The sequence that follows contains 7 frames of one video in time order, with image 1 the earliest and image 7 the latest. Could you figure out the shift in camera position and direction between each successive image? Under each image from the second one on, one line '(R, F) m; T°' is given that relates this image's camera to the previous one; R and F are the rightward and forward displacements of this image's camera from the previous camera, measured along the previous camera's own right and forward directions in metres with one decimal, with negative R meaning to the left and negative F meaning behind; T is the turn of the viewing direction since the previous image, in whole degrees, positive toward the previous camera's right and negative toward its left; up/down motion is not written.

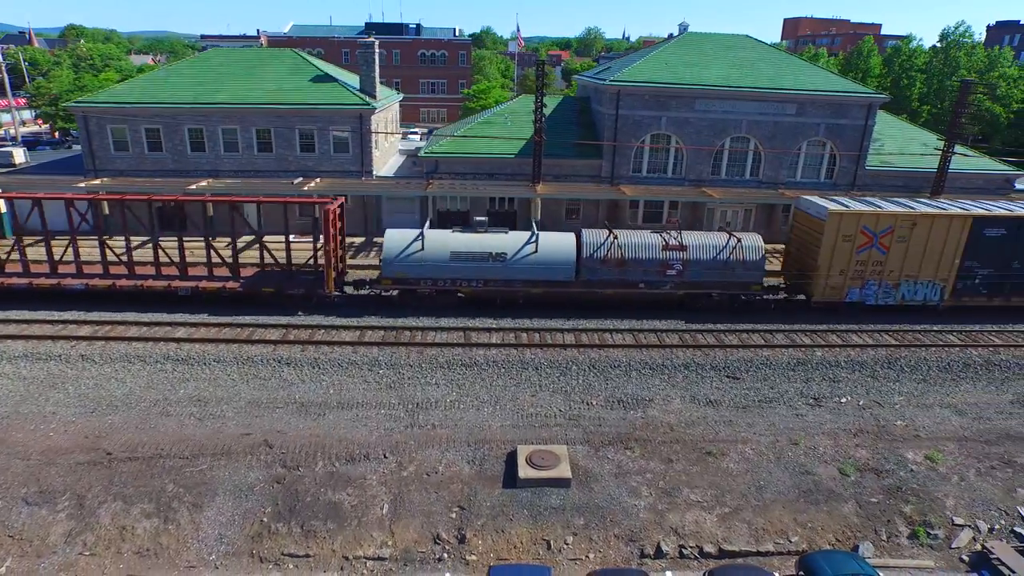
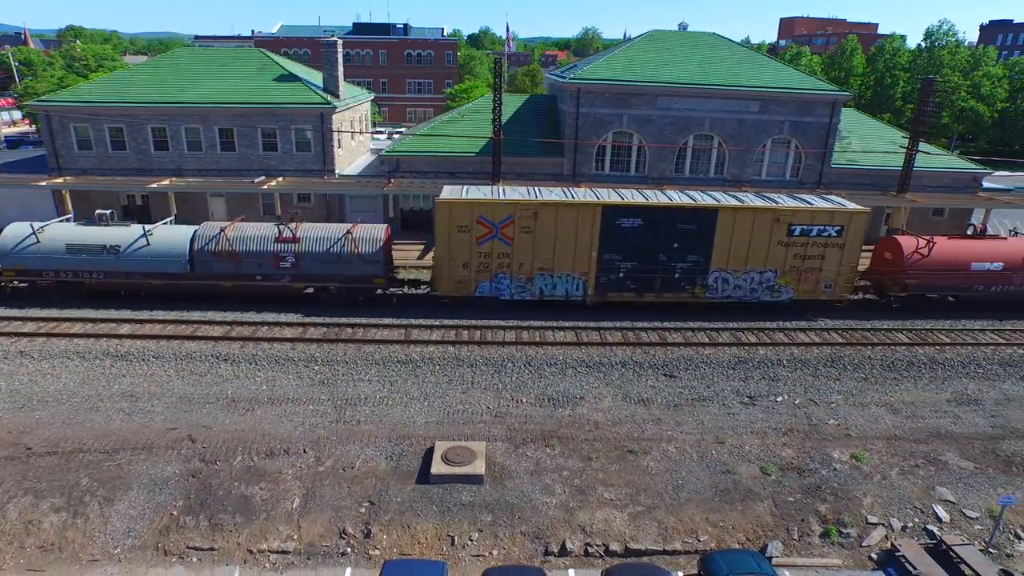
(+1.6, 0.0) m; -1°
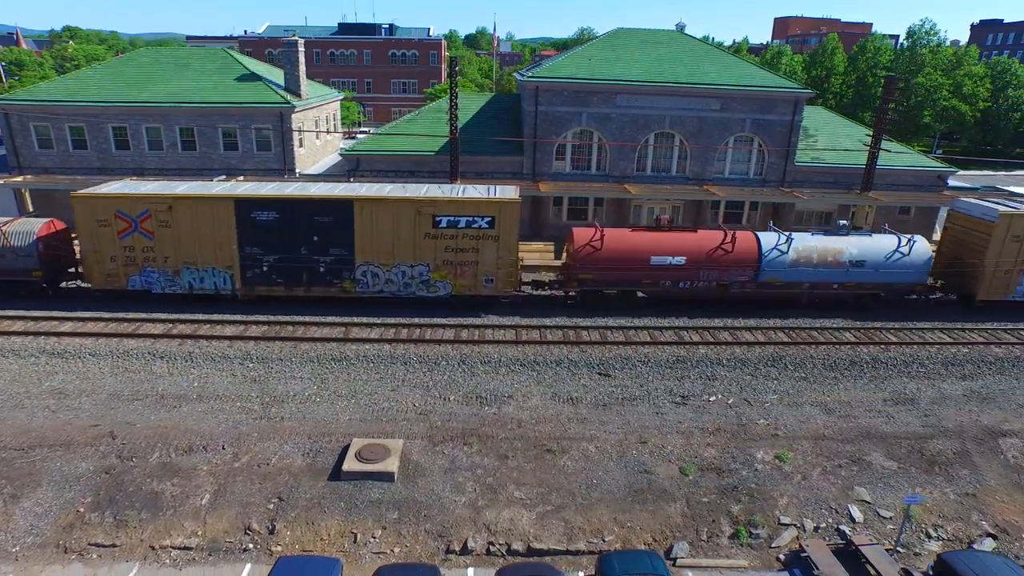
(+1.7, 0.0) m; -1°
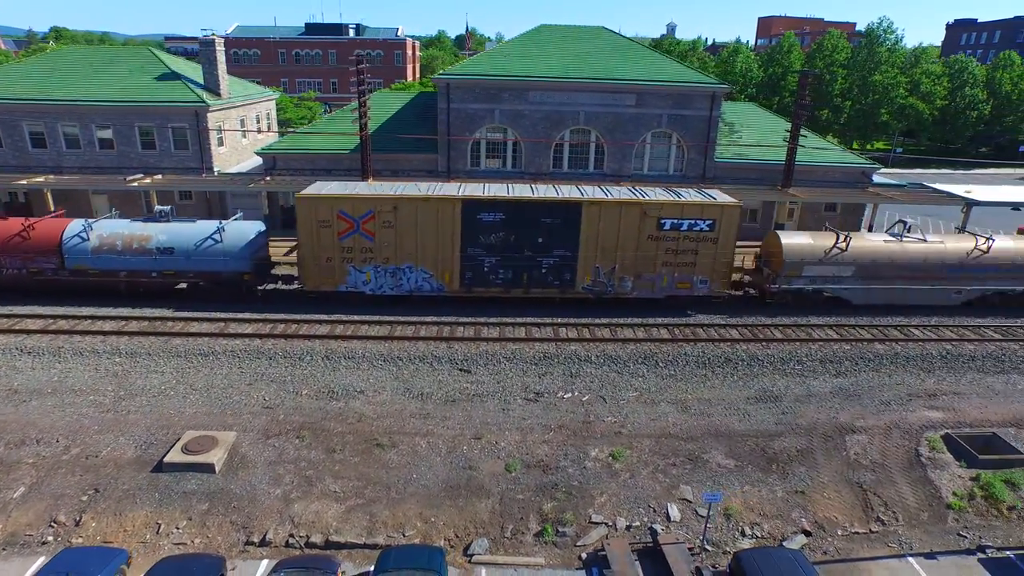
(+3.4, 0.0) m; -1°
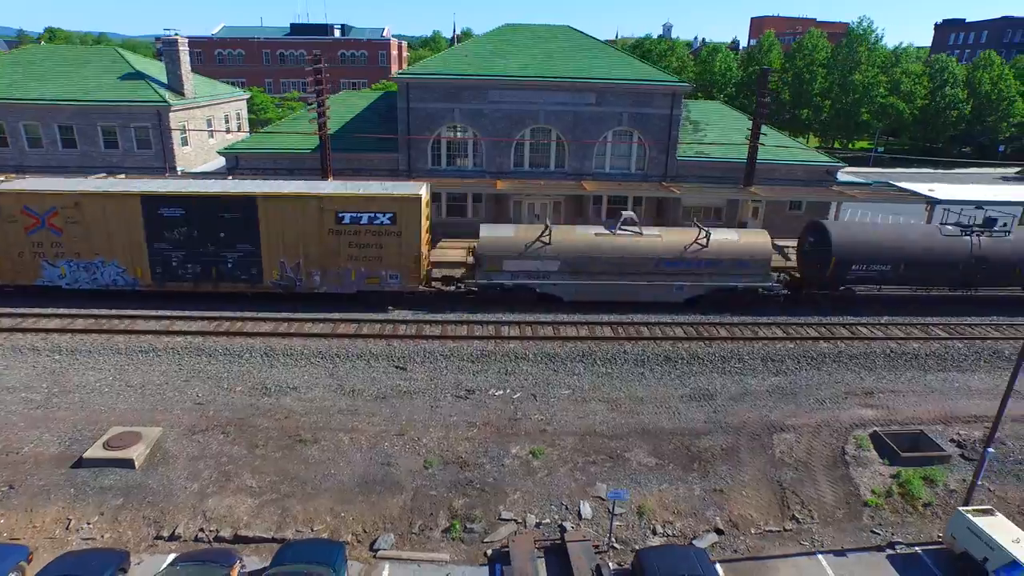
(+1.6, 0.0) m; 0°
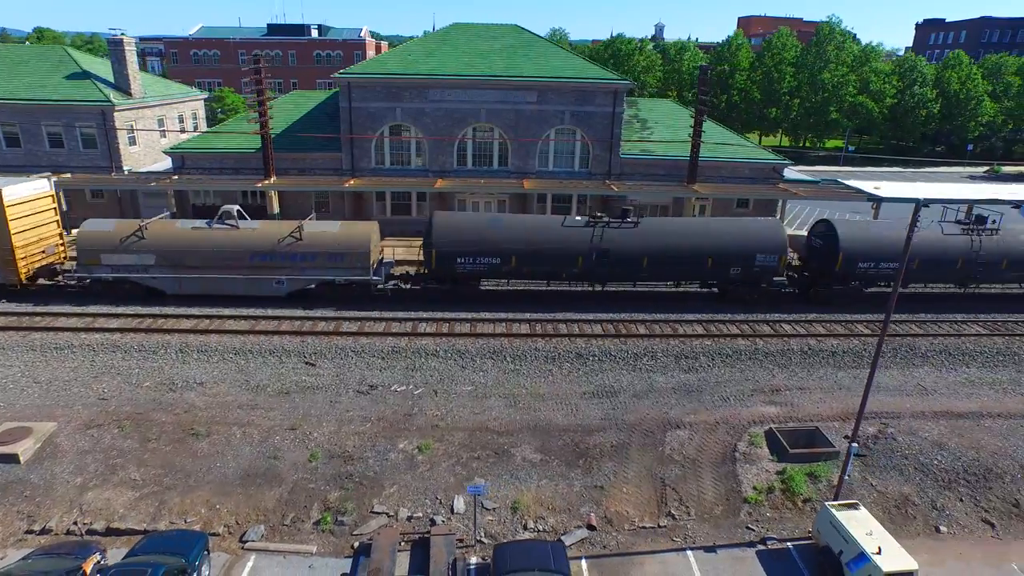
(+2.2, -0.1) m; 0°
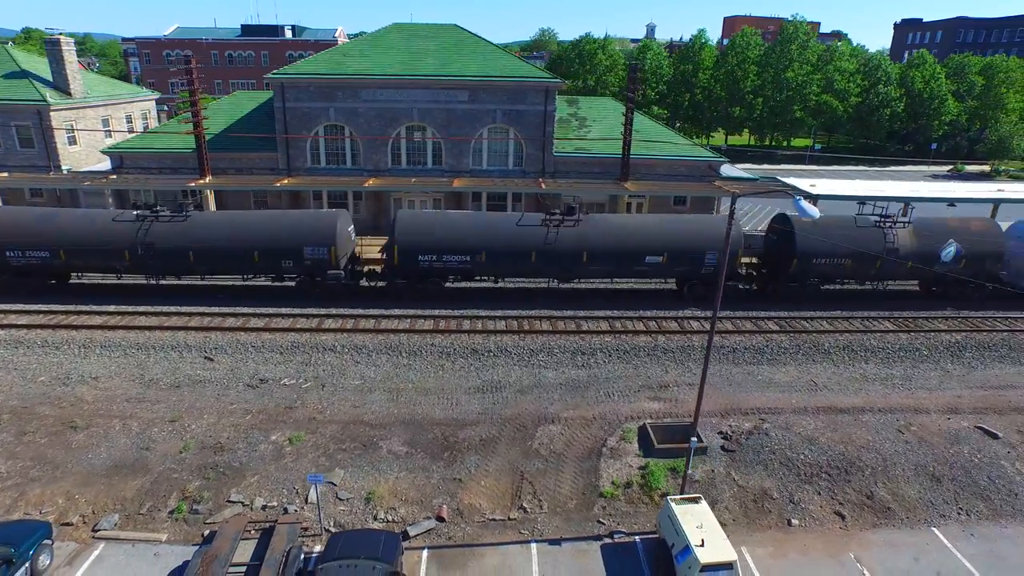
(+2.6, -0.1) m; -1°
